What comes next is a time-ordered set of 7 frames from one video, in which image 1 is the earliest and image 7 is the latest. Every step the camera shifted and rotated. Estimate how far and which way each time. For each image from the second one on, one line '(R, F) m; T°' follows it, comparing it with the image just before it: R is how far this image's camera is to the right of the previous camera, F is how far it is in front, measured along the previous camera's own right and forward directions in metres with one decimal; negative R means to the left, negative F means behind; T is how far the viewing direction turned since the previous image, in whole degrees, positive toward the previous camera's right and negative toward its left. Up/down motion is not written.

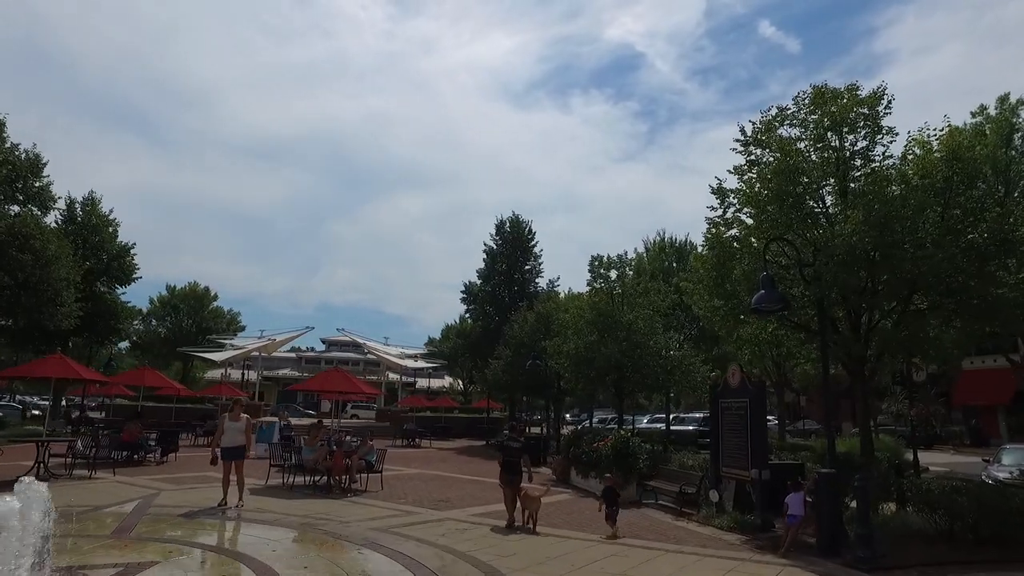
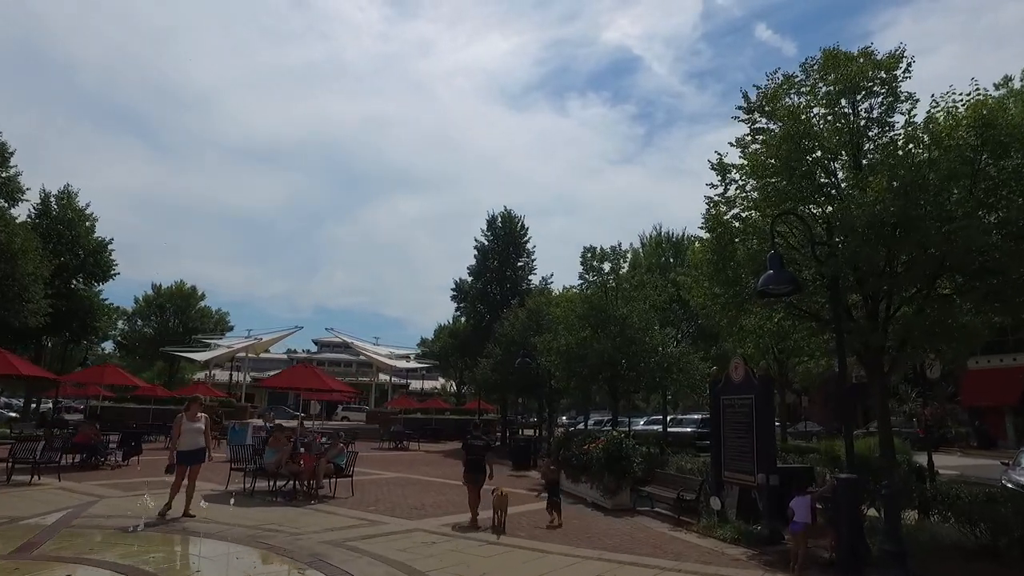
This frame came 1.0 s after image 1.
(+0.3, +1.3) m; 0°
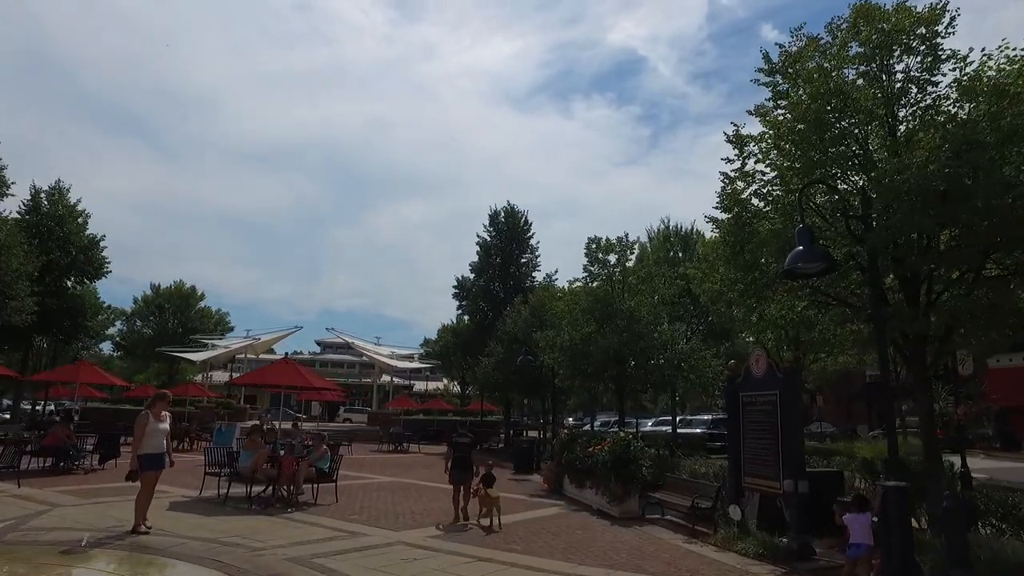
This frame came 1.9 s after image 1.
(+0.2, +1.2) m; -1°
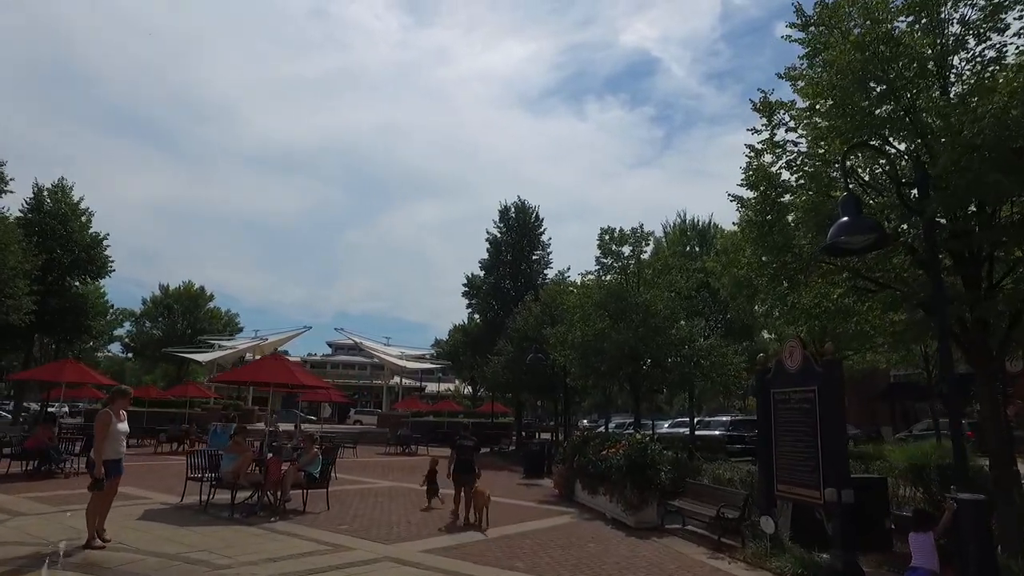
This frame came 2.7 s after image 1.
(+0.1, +1.1) m; -1°
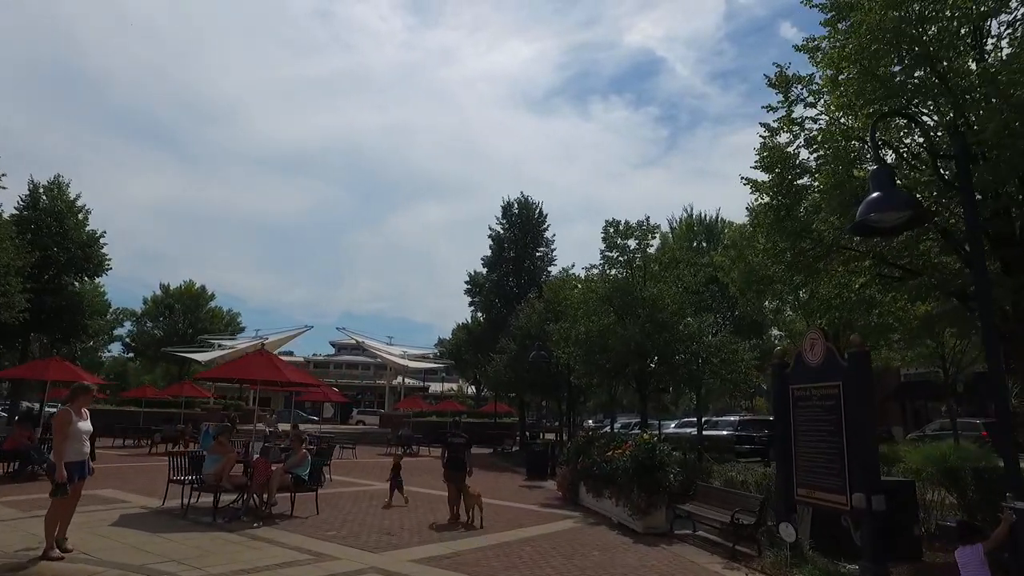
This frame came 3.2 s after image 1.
(+0.1, +0.7) m; 0°
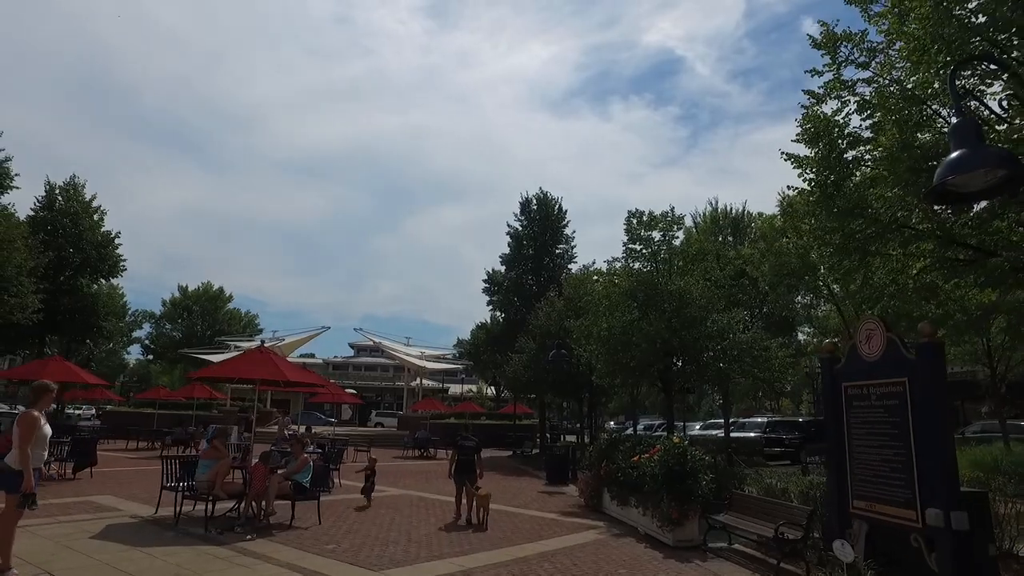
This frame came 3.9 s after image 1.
(+0.1, +1.0) m; -2°
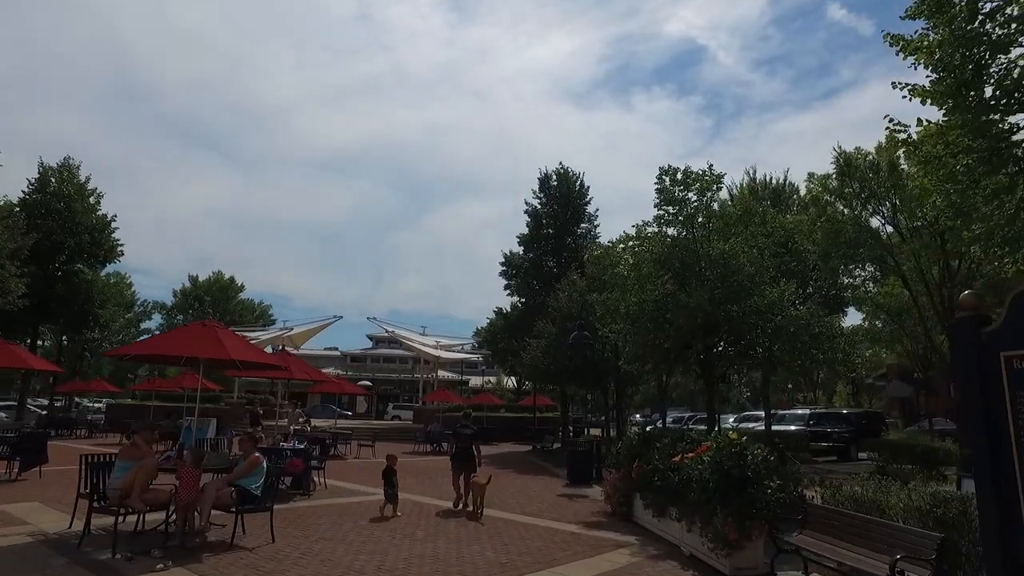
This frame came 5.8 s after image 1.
(+0.2, +2.6) m; -2°
